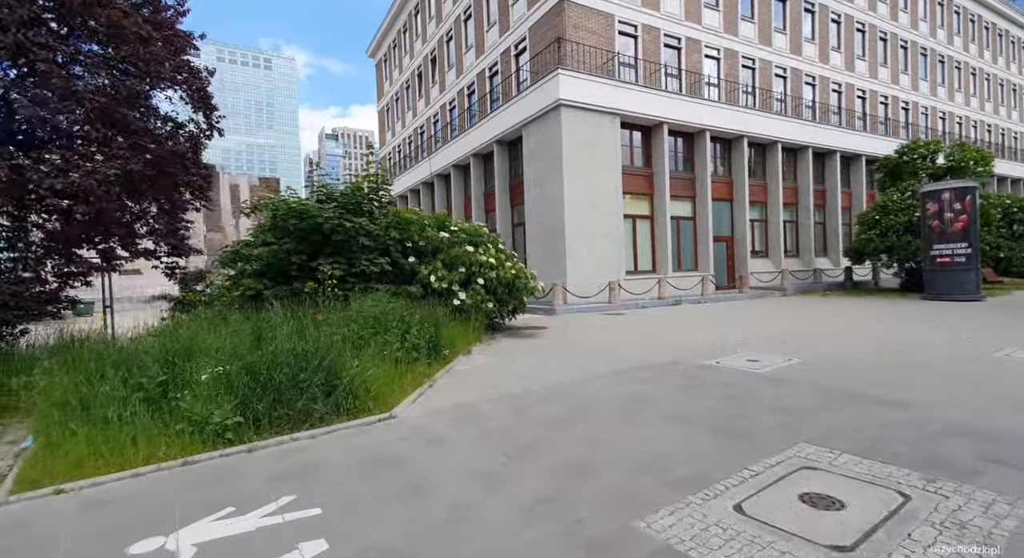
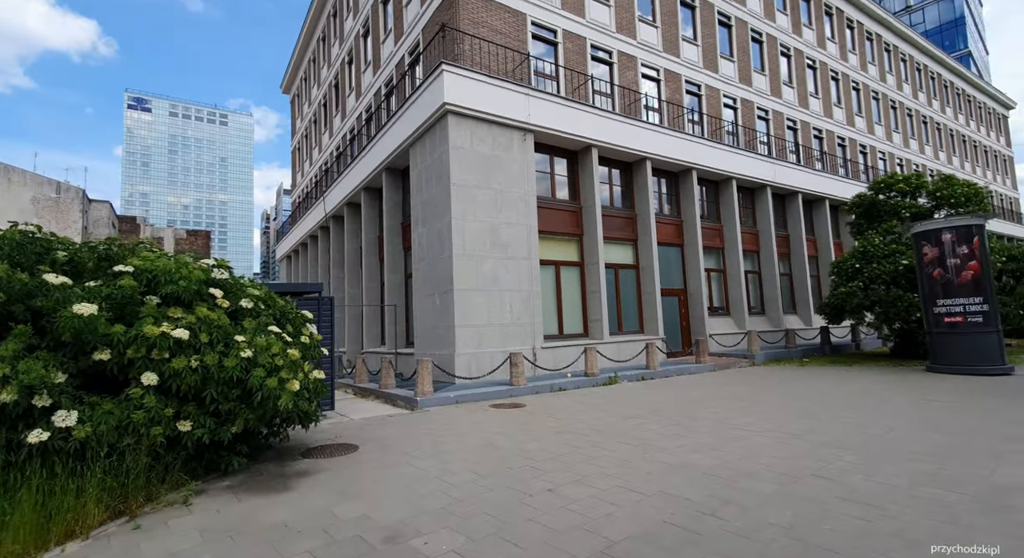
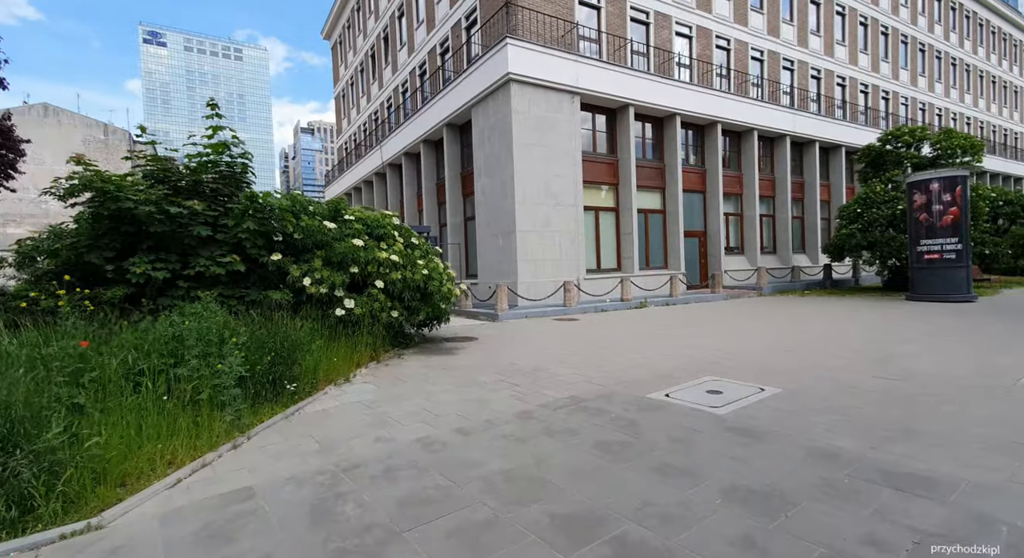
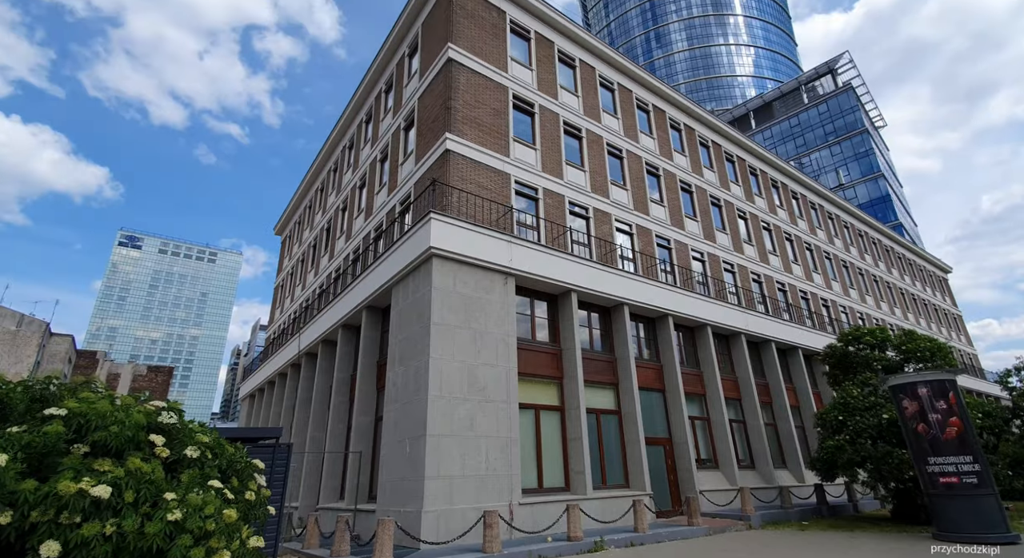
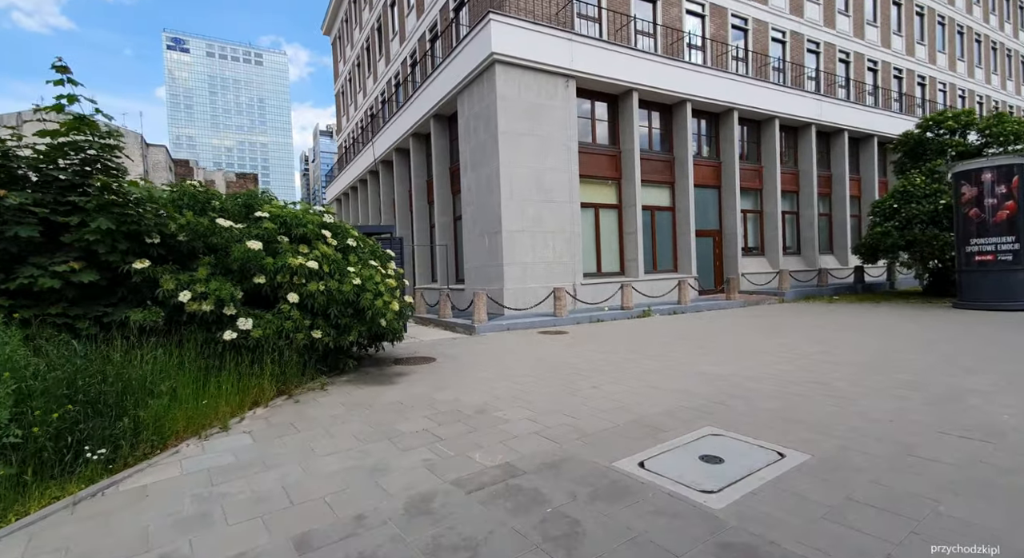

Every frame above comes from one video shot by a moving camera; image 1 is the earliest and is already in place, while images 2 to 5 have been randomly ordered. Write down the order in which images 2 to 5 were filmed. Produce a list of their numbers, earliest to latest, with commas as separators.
3, 5, 2, 4
